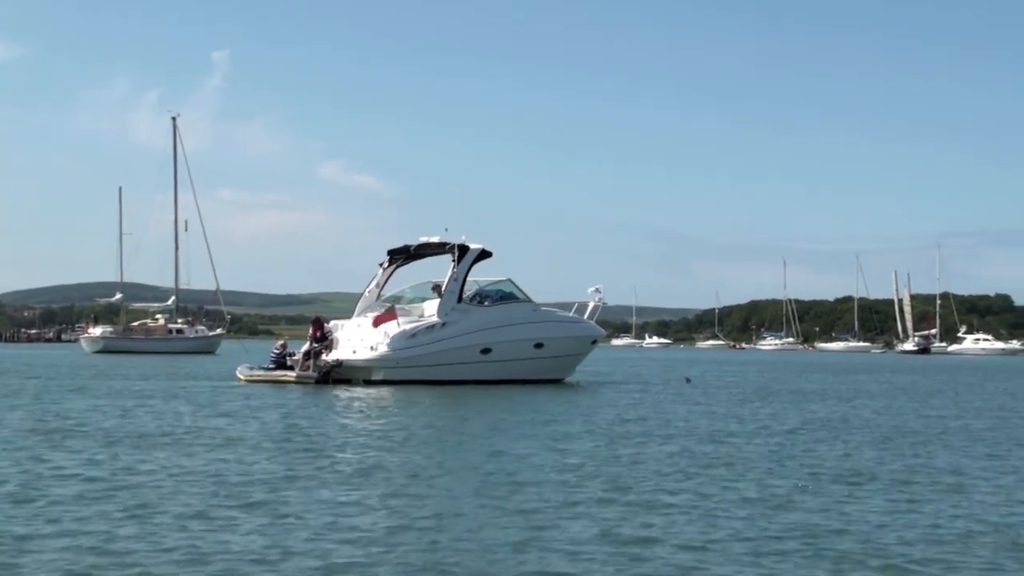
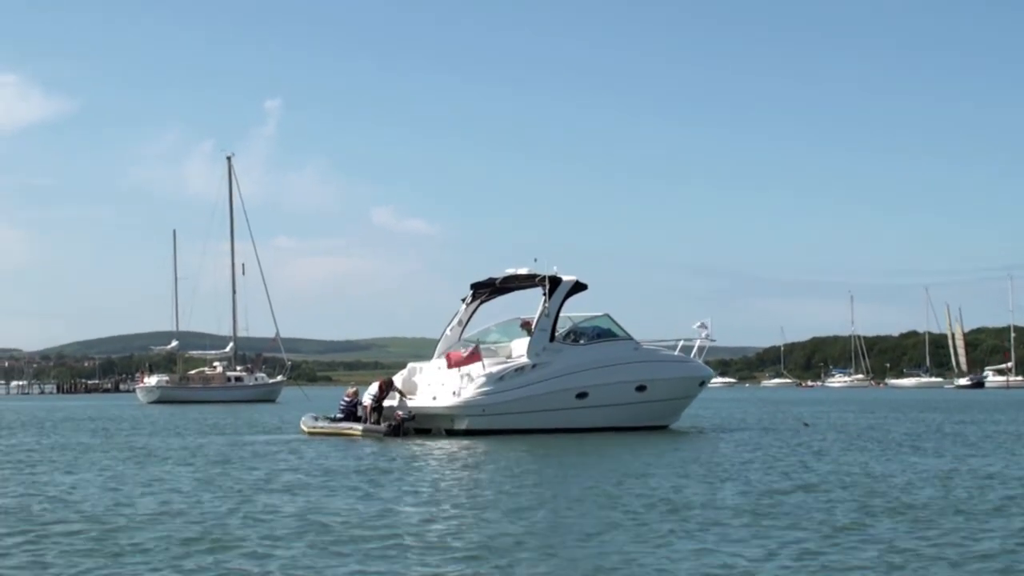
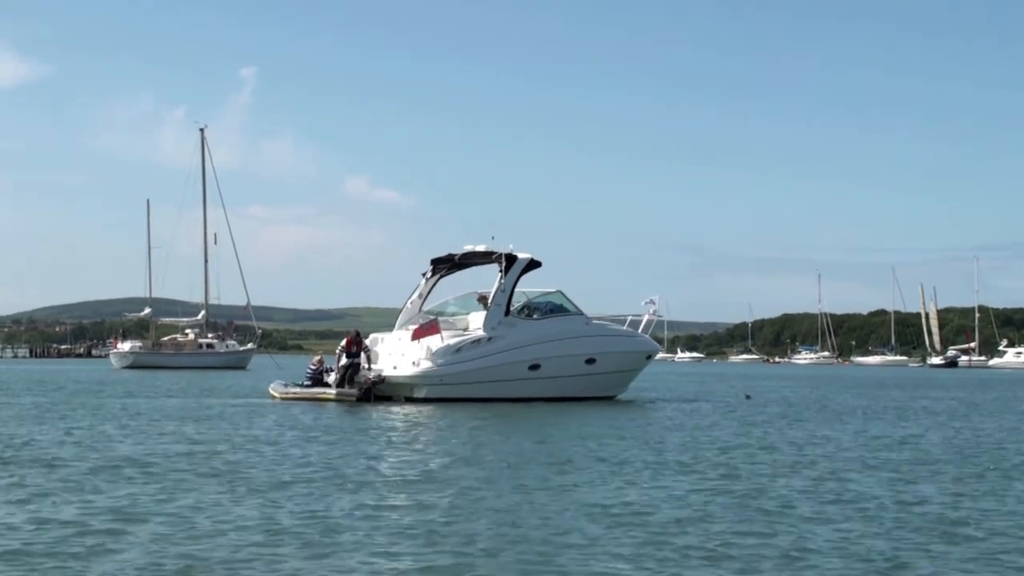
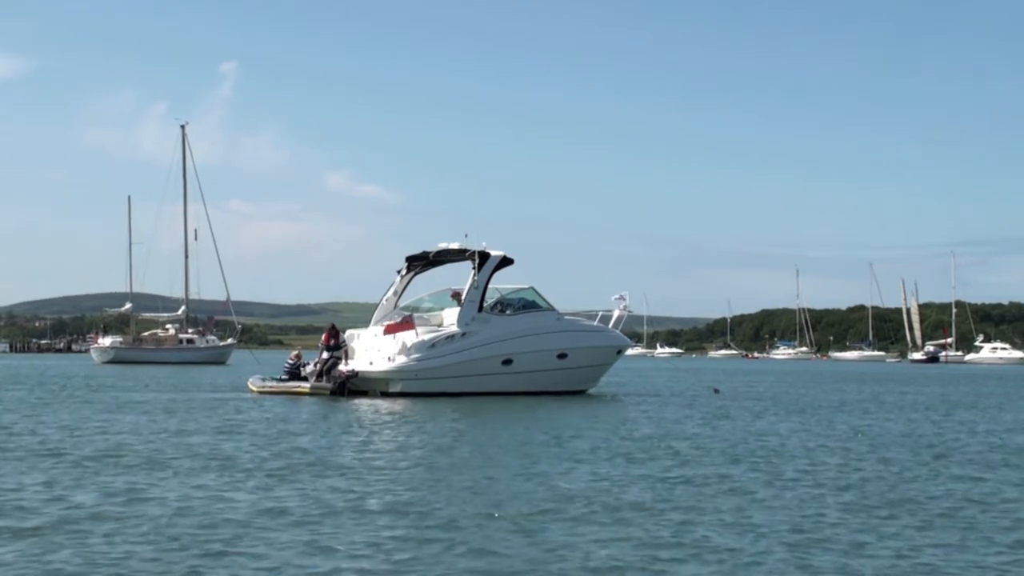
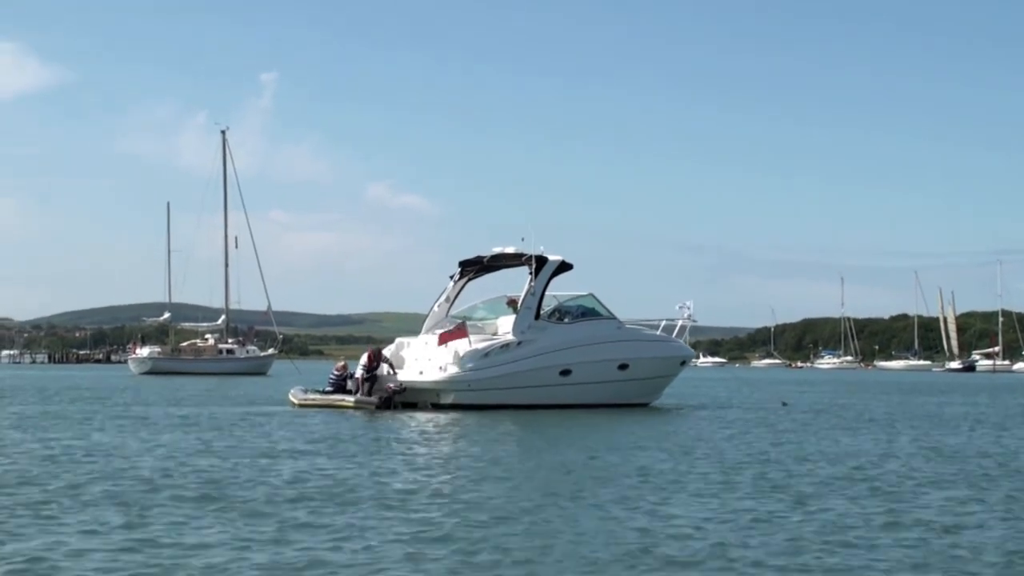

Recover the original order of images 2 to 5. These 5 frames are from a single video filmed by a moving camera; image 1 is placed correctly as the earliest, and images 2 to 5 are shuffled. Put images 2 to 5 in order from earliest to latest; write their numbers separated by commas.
4, 3, 5, 2
